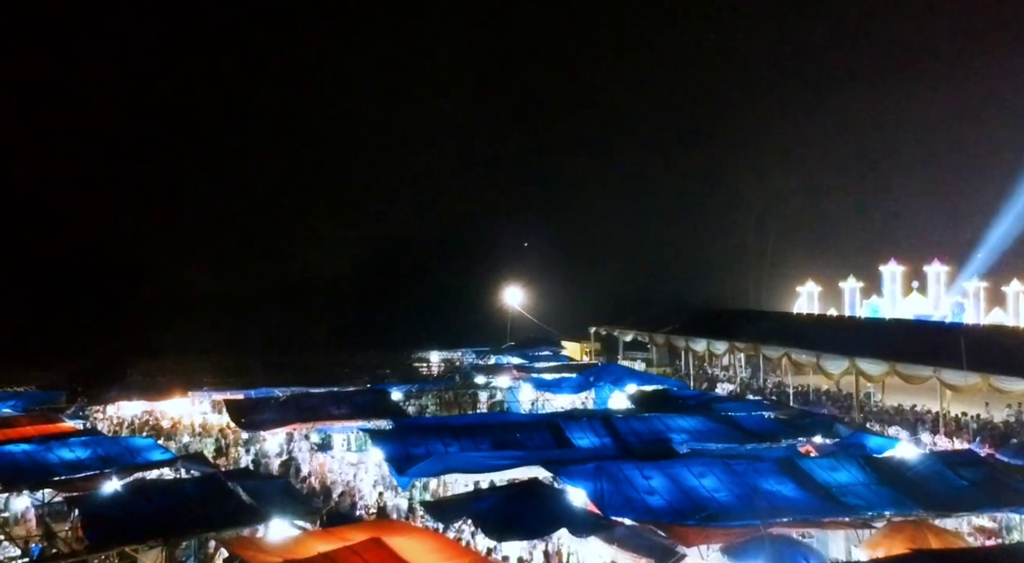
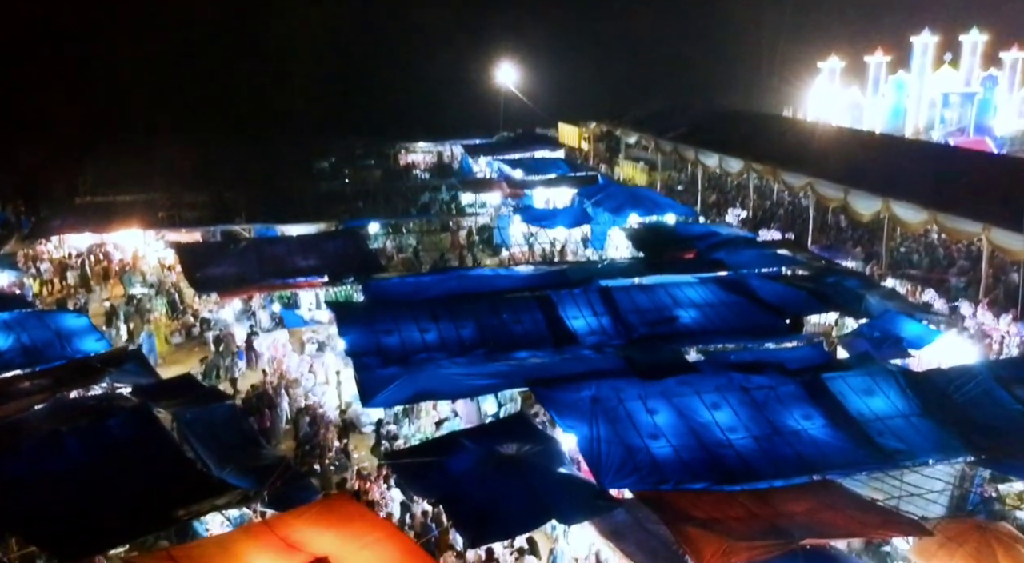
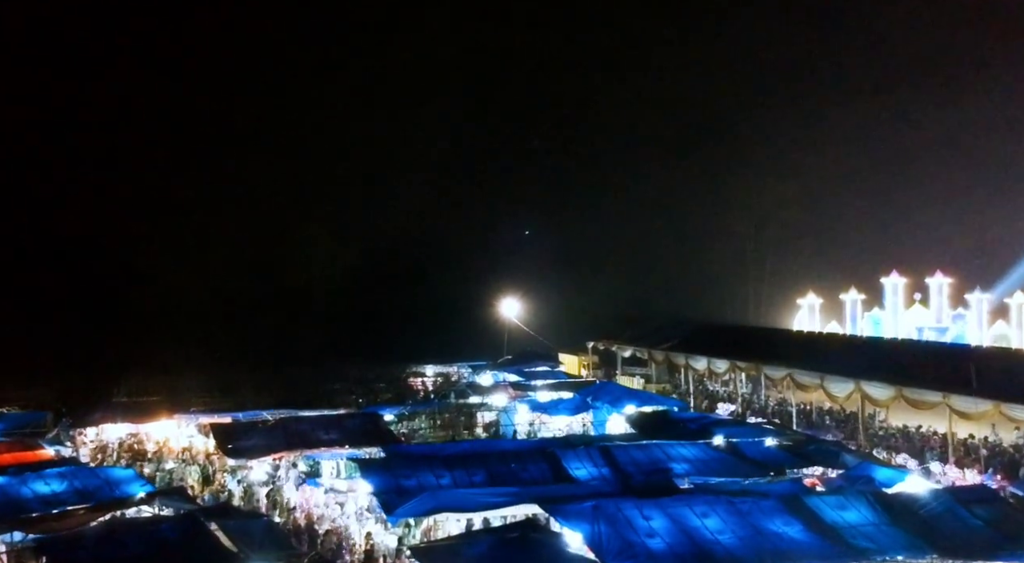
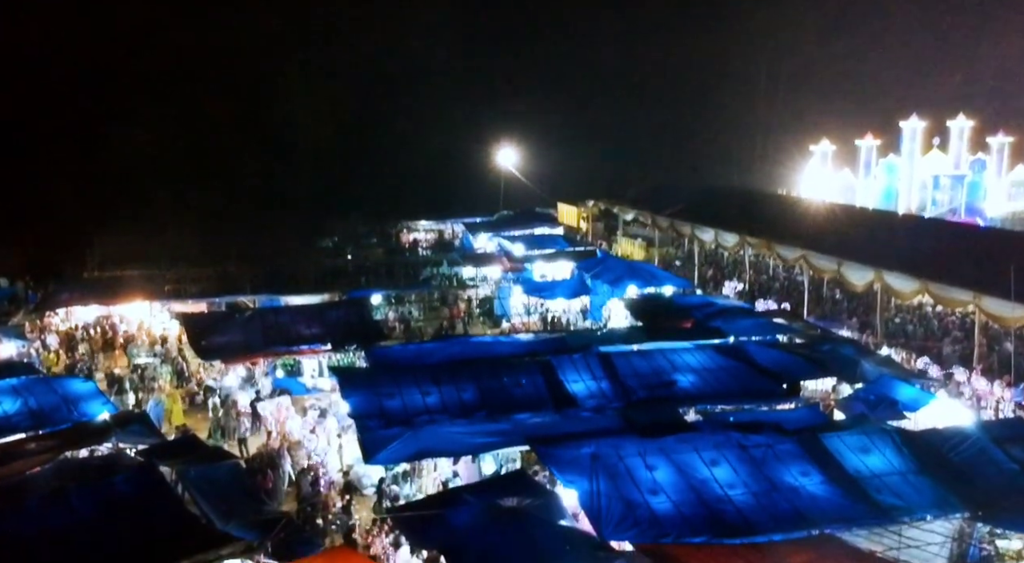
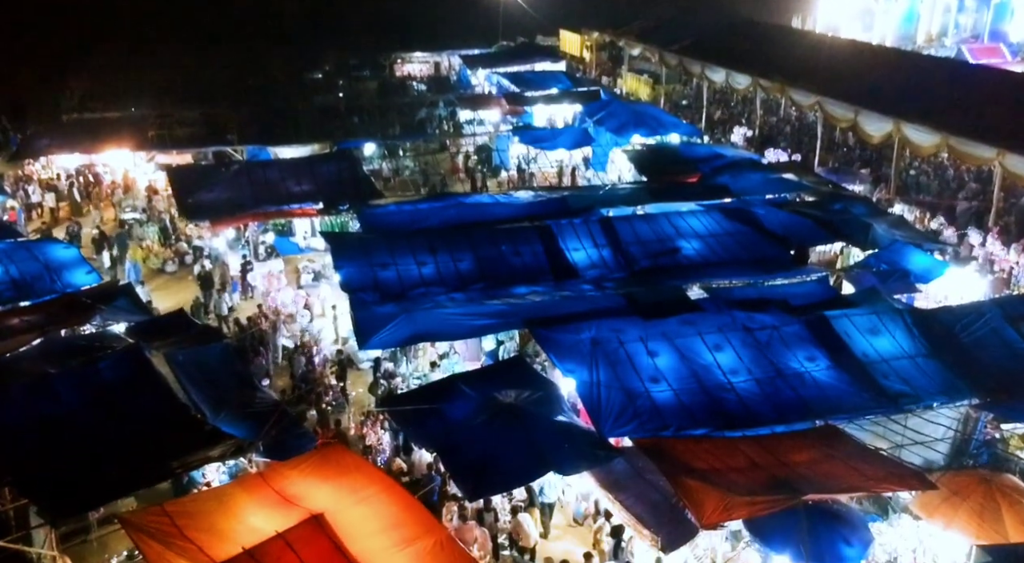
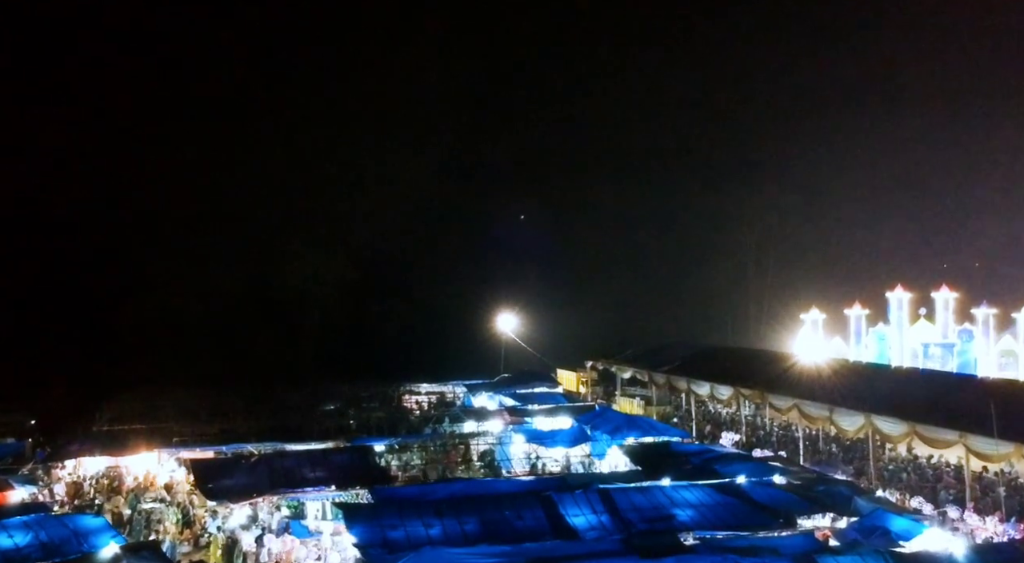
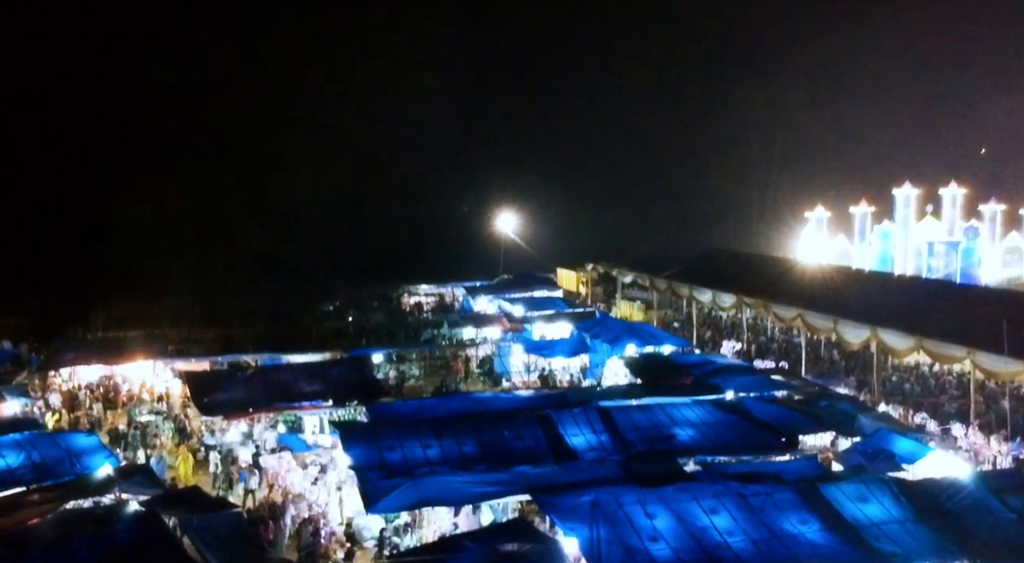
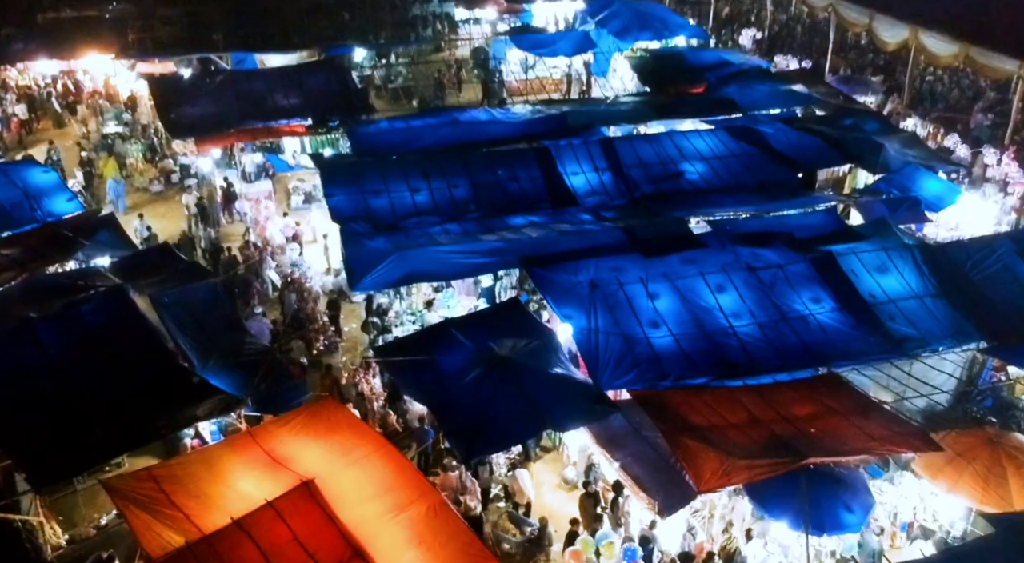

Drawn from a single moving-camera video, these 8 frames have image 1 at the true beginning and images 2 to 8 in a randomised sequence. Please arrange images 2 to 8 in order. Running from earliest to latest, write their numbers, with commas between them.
3, 6, 7, 4, 2, 5, 8
